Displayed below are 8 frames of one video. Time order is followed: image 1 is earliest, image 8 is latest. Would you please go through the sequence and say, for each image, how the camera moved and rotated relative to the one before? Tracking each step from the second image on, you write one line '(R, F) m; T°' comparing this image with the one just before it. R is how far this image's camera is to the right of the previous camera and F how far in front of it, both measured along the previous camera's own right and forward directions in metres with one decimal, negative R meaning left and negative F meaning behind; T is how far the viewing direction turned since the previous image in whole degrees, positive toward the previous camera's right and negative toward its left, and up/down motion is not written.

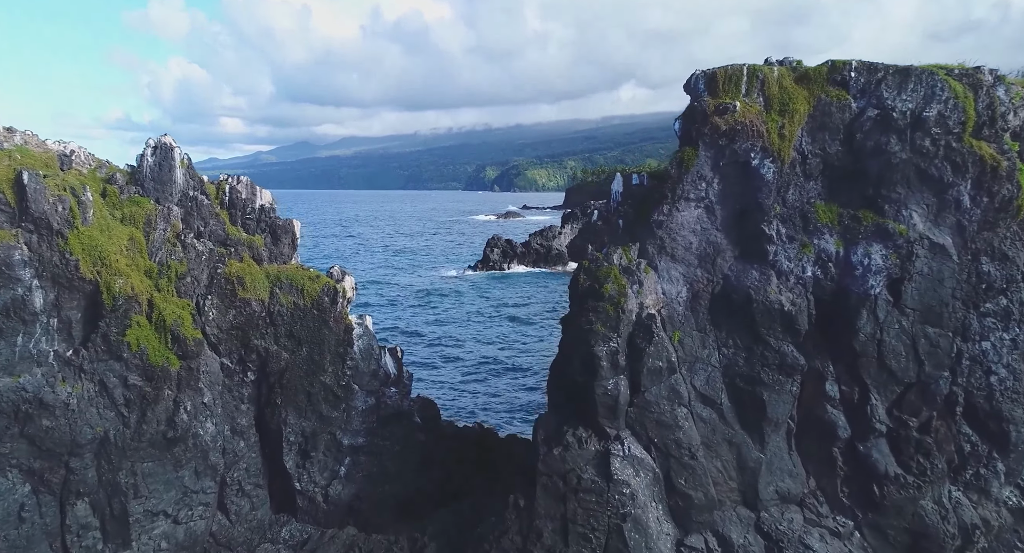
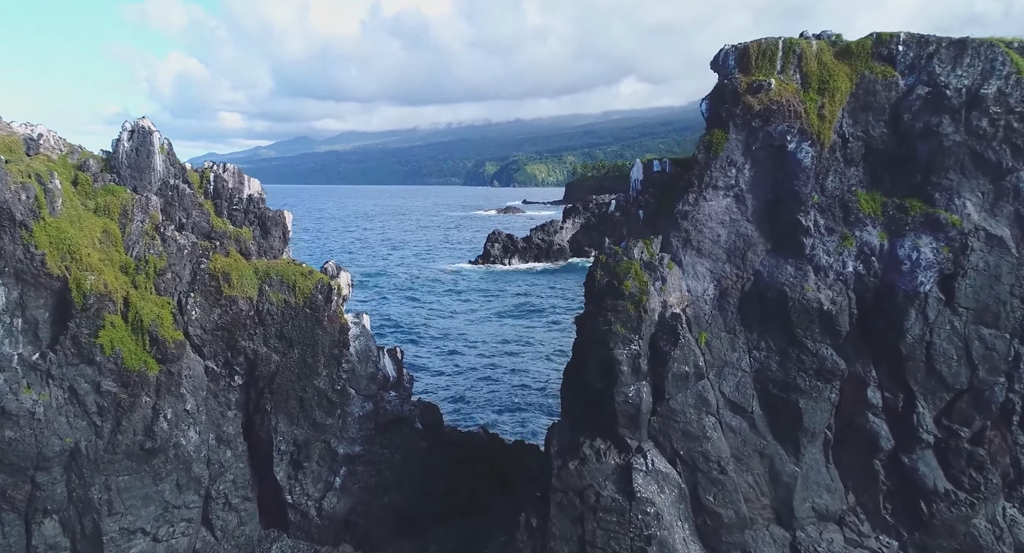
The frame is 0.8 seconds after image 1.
(-0.3, +2.1) m; 0°
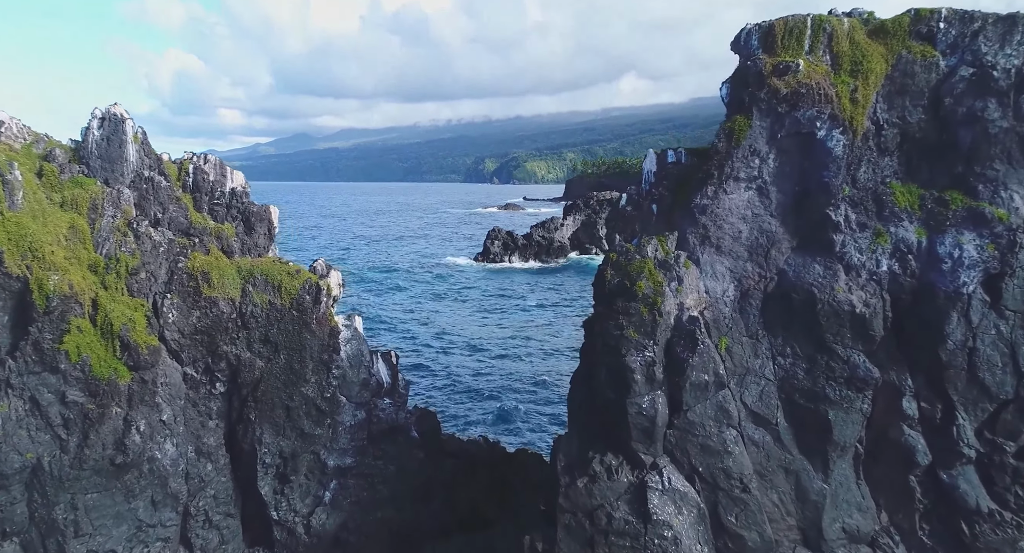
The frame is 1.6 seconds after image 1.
(-0.1, +1.8) m; 0°
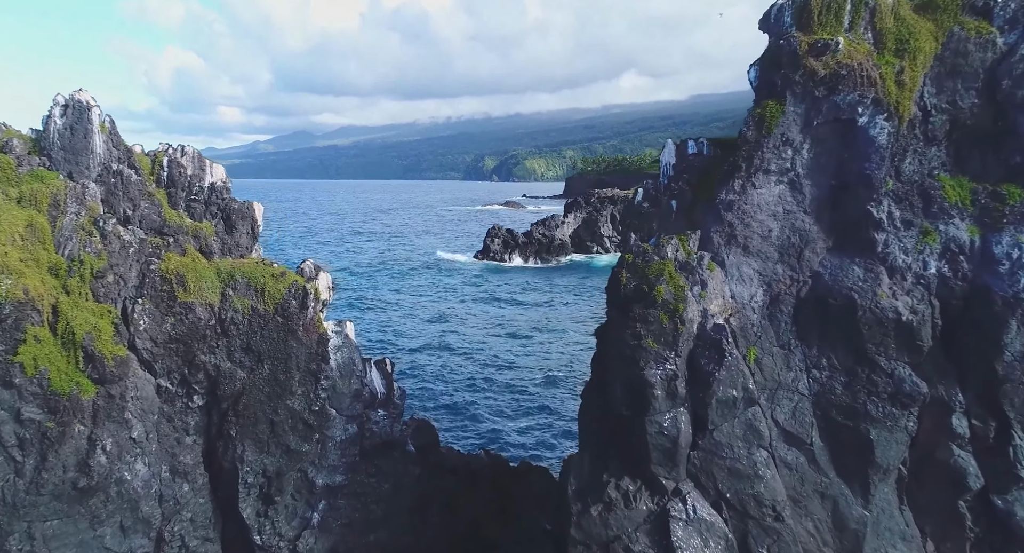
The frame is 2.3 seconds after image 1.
(-0.1, +2.0) m; 0°
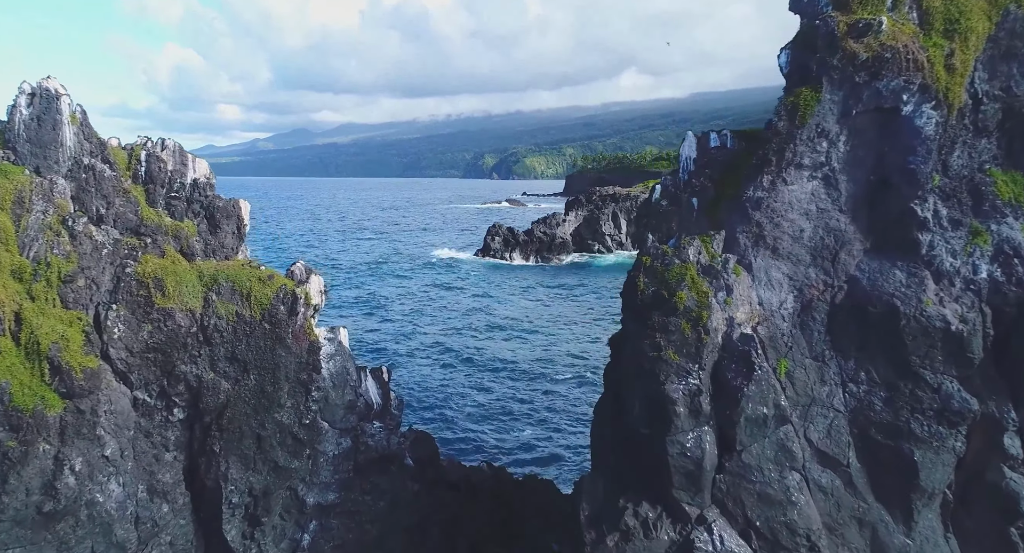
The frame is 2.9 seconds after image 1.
(-0.2, +1.6) m; 0°
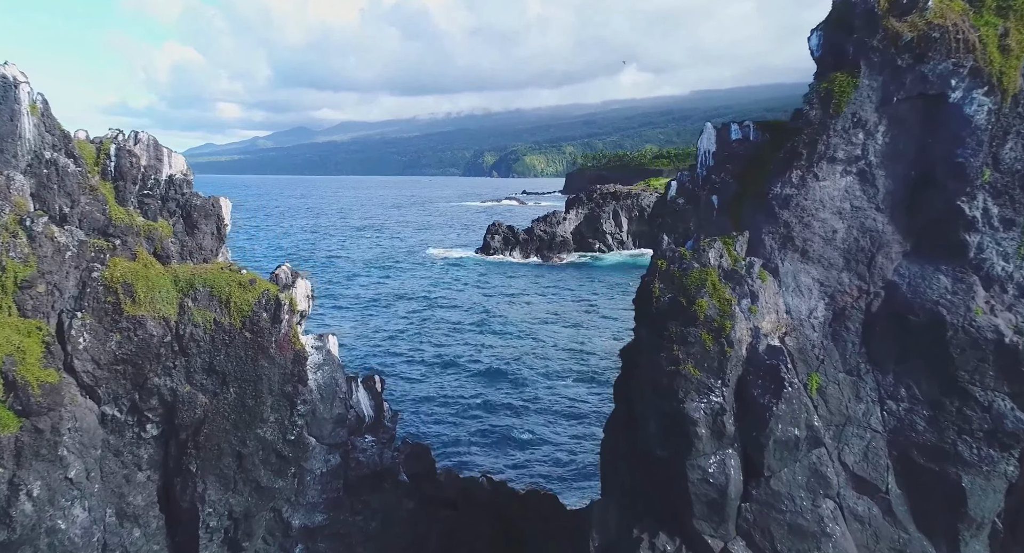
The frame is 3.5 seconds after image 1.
(0.0, +1.6) m; 0°
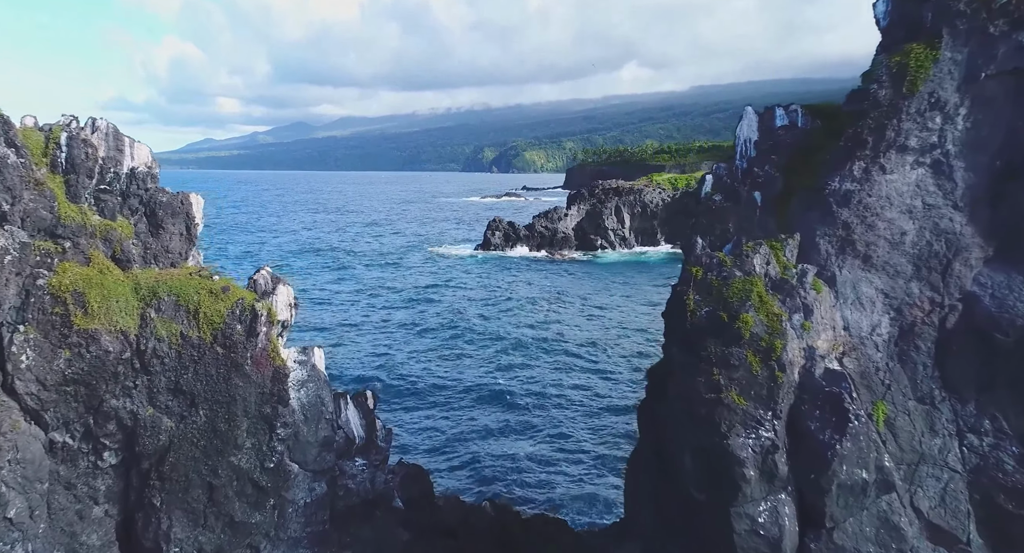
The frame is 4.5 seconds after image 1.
(-0.2, +2.3) m; 0°
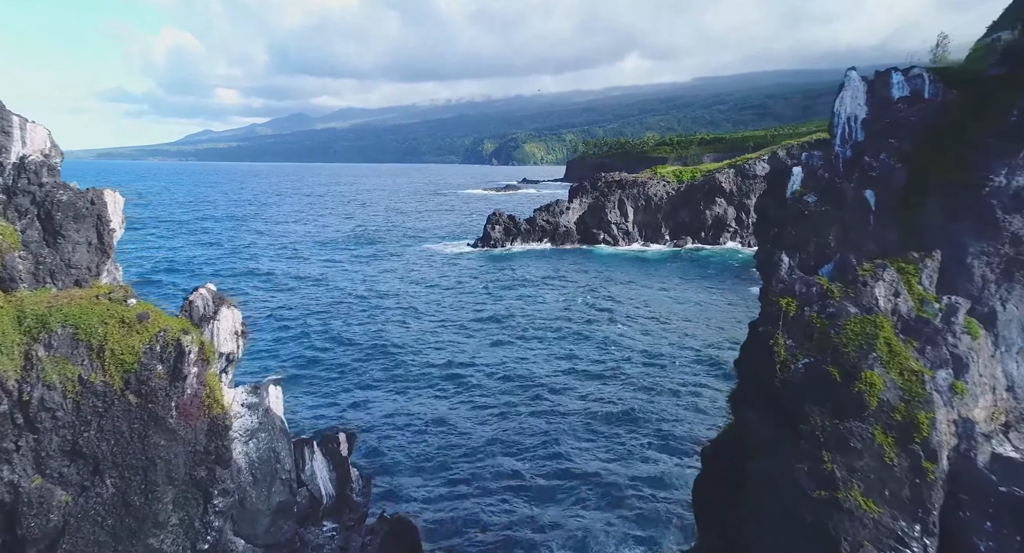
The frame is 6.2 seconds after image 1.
(-0.2, +4.1) m; 0°
